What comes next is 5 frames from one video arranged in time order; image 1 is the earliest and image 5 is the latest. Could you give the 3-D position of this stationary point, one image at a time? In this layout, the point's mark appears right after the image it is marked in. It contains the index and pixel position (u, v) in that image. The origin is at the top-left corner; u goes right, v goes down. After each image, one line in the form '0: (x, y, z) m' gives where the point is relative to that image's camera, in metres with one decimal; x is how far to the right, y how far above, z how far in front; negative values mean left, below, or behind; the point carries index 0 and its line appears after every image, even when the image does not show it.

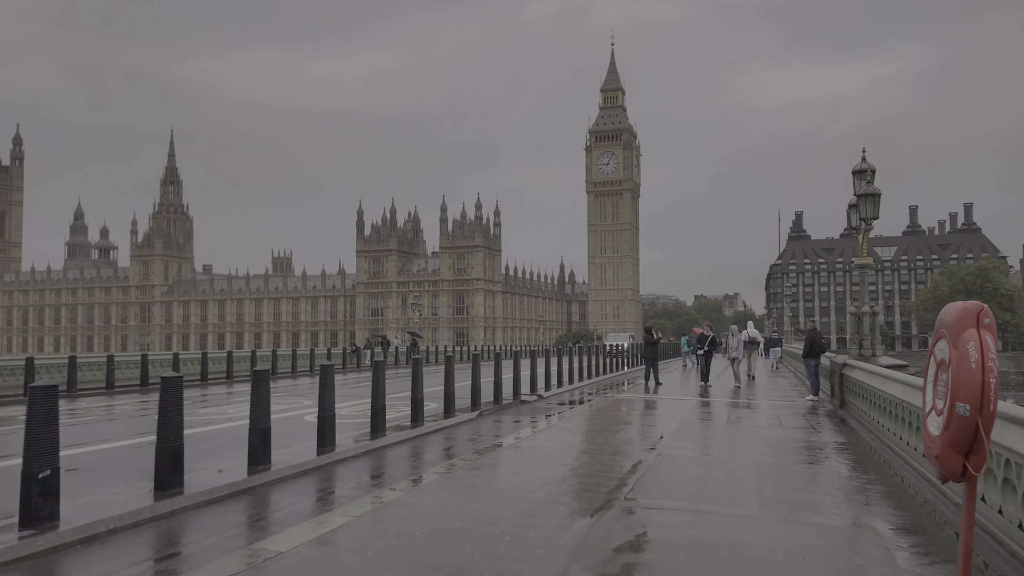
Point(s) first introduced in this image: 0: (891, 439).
0: (+3.6, -1.4, +8.3) m
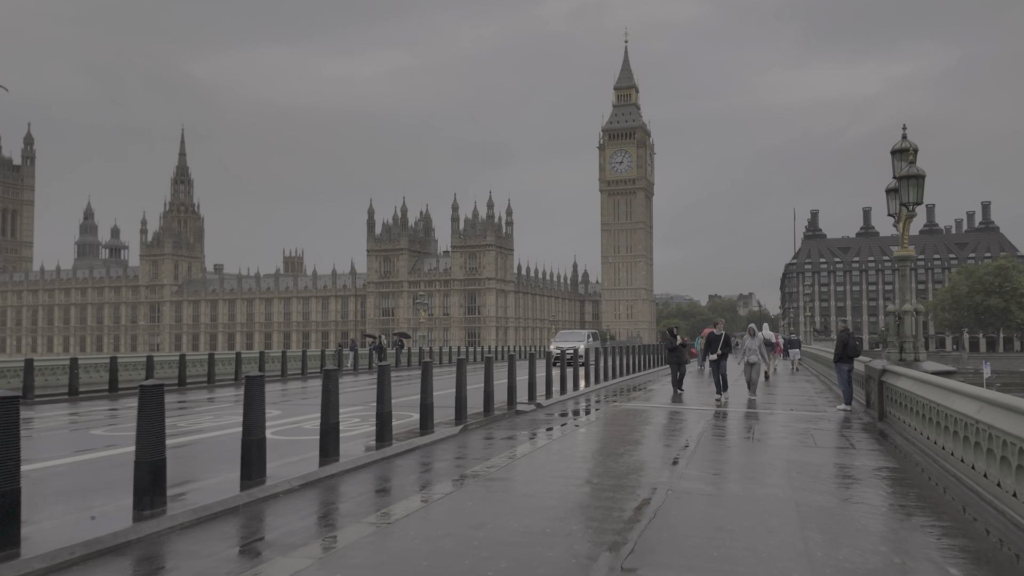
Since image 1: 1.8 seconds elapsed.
0: (+3.5, -1.4, +7.2) m
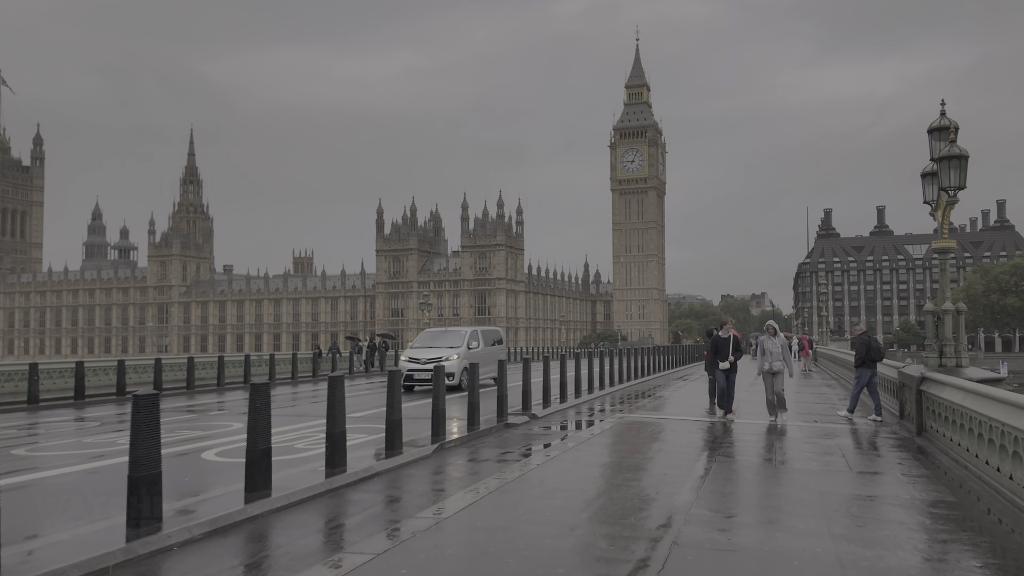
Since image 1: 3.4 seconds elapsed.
0: (+3.5, -1.4, +6.3) m
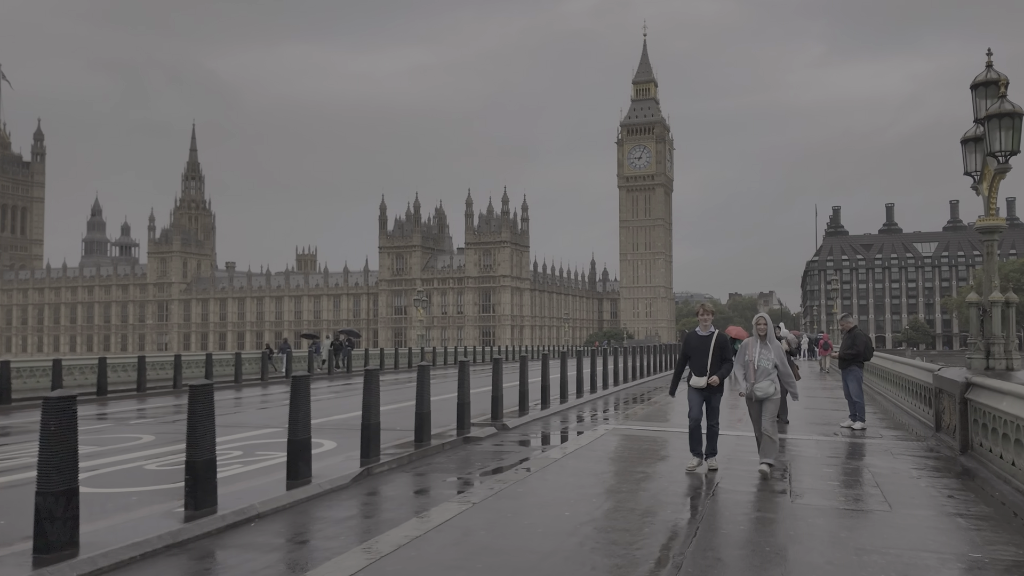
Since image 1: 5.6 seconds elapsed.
0: (+3.2, -1.3, +5.2) m
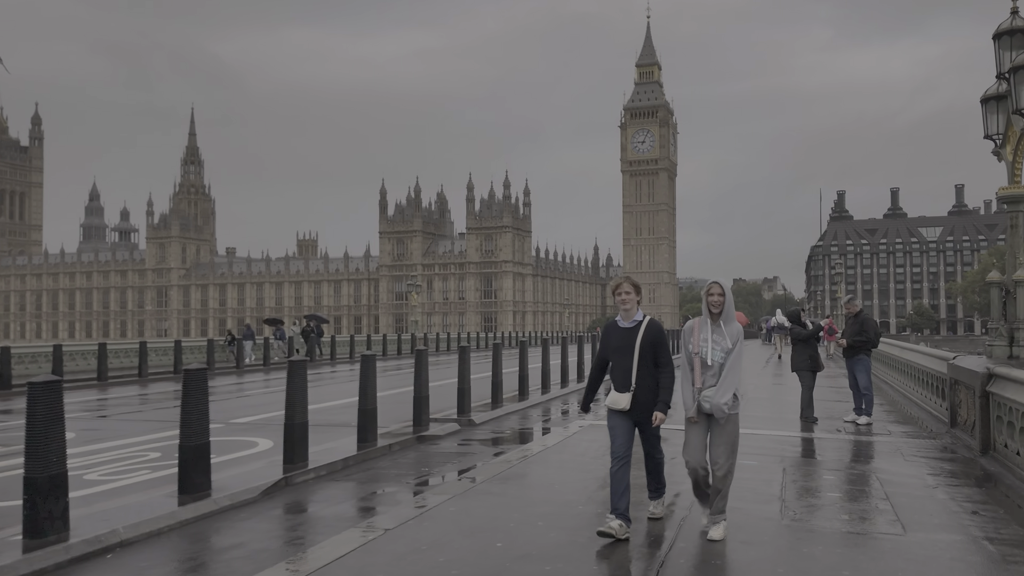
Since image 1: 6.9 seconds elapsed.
0: (+3.0, -1.2, +4.5) m
